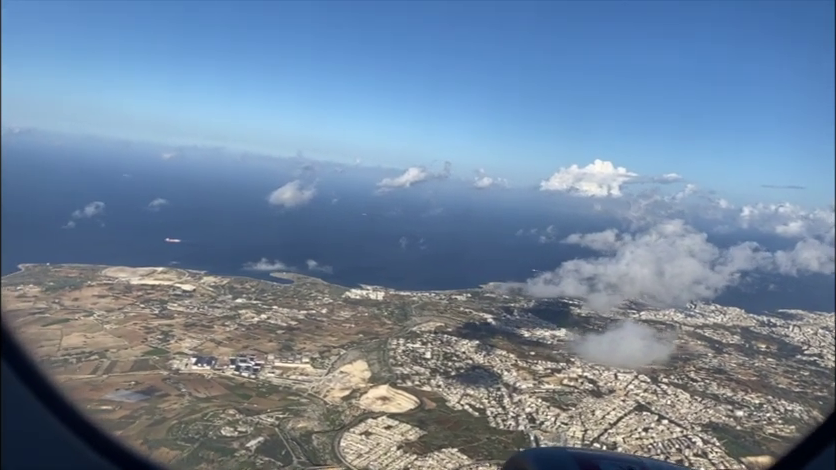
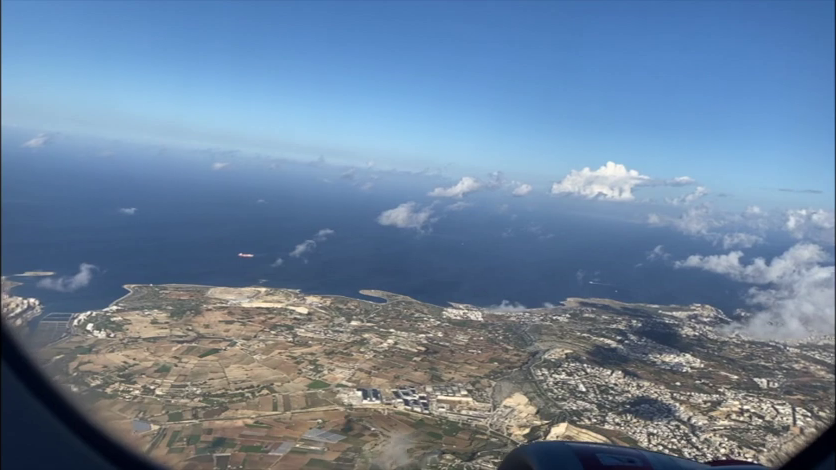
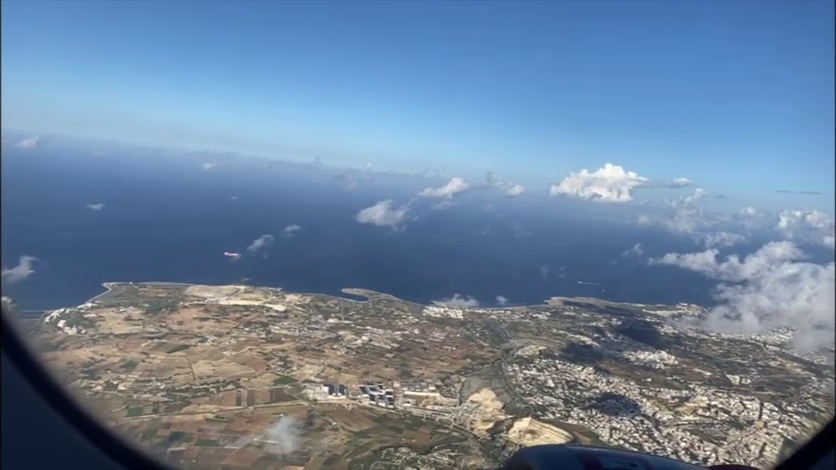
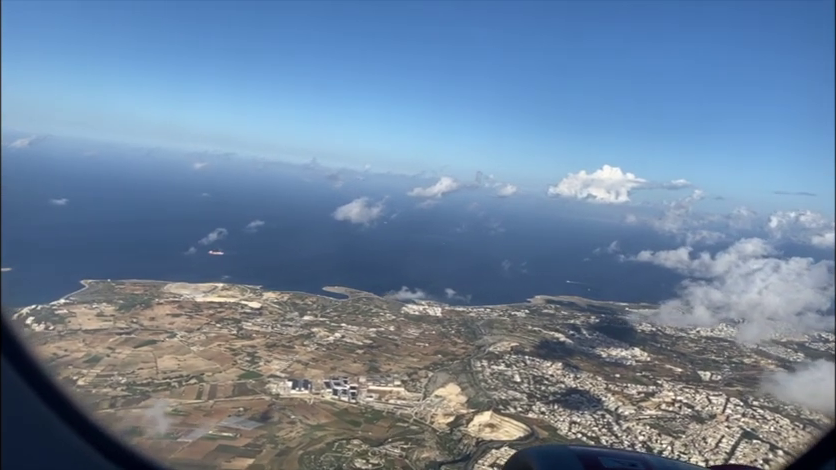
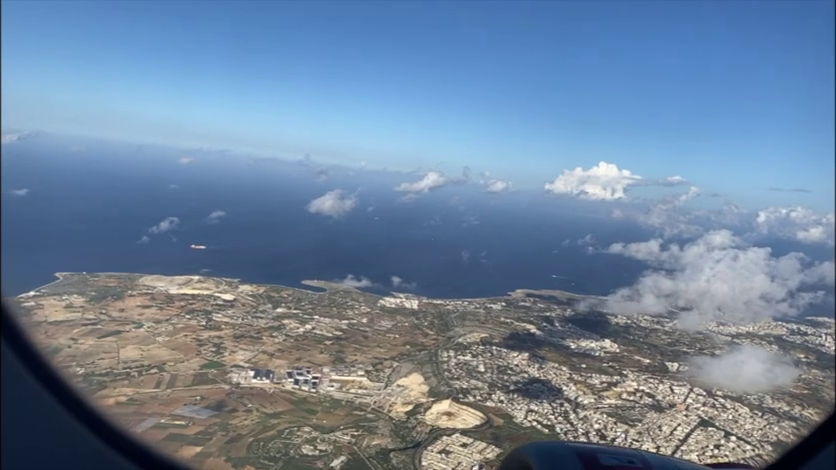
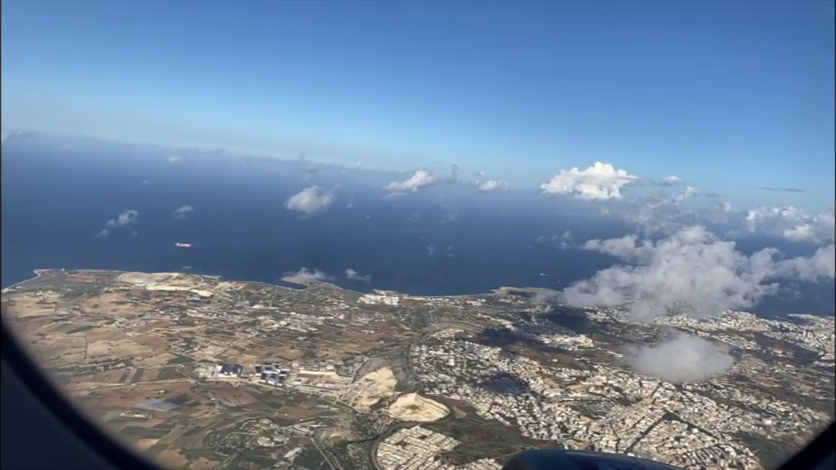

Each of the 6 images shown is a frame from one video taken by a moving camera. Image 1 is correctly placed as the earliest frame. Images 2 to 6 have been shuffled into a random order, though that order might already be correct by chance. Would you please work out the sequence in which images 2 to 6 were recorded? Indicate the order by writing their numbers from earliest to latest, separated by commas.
6, 5, 4, 3, 2
